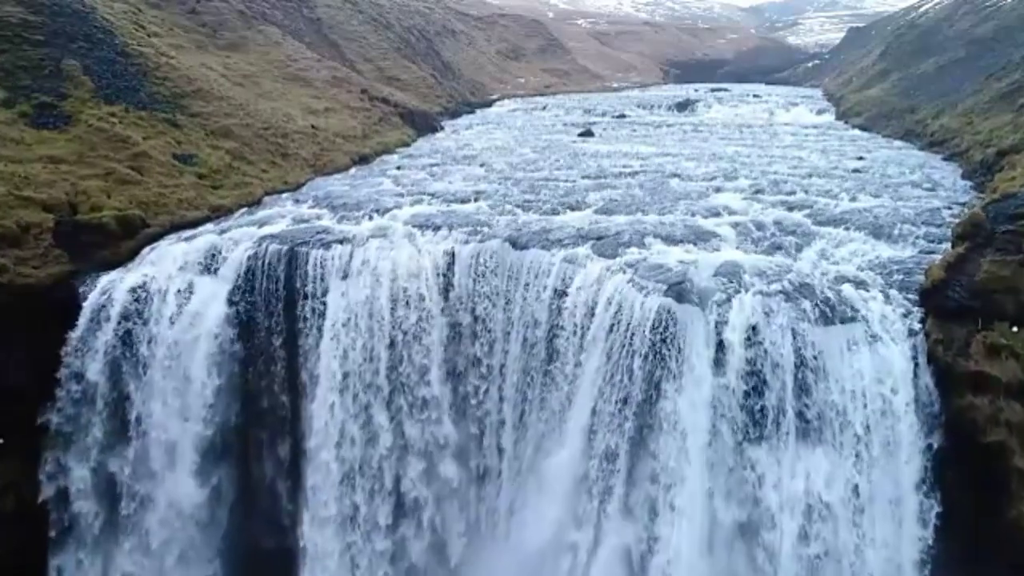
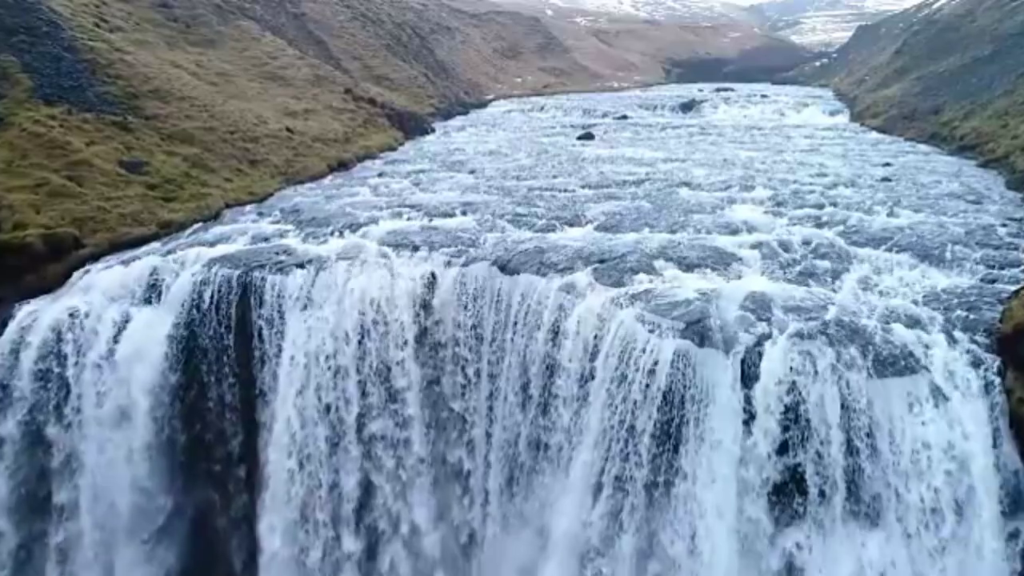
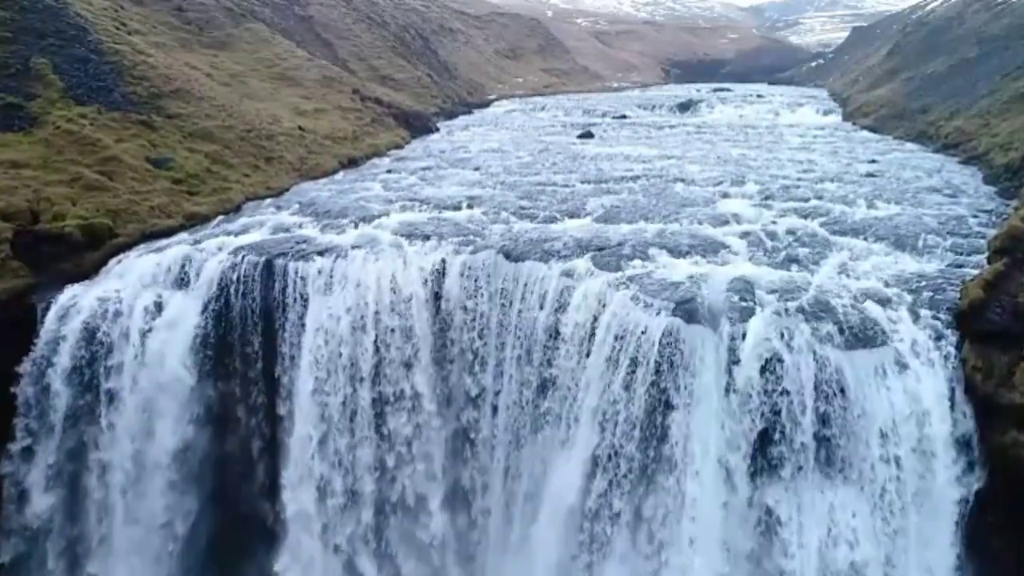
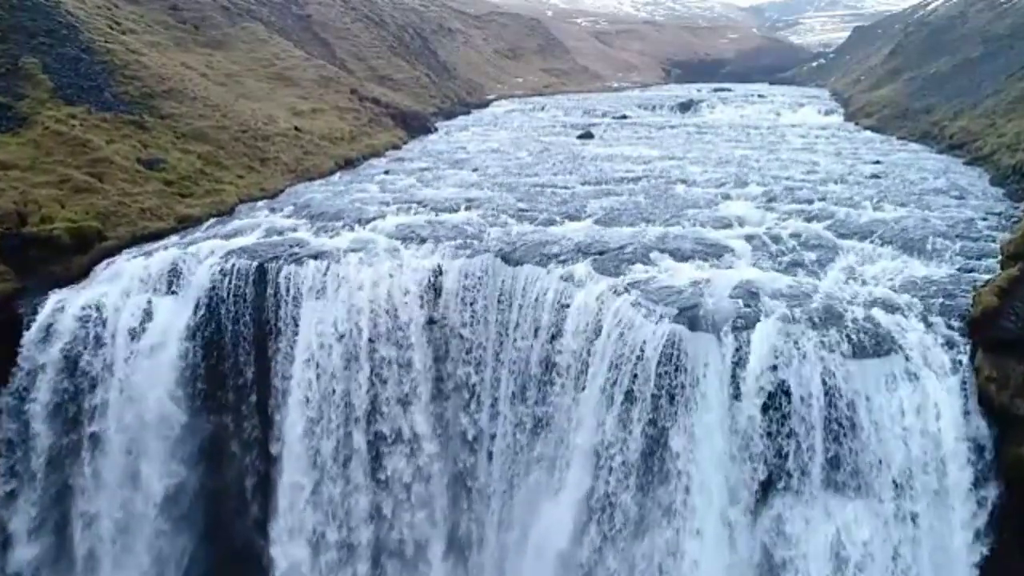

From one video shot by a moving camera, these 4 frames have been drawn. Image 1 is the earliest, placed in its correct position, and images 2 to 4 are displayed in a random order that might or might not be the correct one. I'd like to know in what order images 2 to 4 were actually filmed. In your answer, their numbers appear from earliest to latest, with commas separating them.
3, 4, 2
